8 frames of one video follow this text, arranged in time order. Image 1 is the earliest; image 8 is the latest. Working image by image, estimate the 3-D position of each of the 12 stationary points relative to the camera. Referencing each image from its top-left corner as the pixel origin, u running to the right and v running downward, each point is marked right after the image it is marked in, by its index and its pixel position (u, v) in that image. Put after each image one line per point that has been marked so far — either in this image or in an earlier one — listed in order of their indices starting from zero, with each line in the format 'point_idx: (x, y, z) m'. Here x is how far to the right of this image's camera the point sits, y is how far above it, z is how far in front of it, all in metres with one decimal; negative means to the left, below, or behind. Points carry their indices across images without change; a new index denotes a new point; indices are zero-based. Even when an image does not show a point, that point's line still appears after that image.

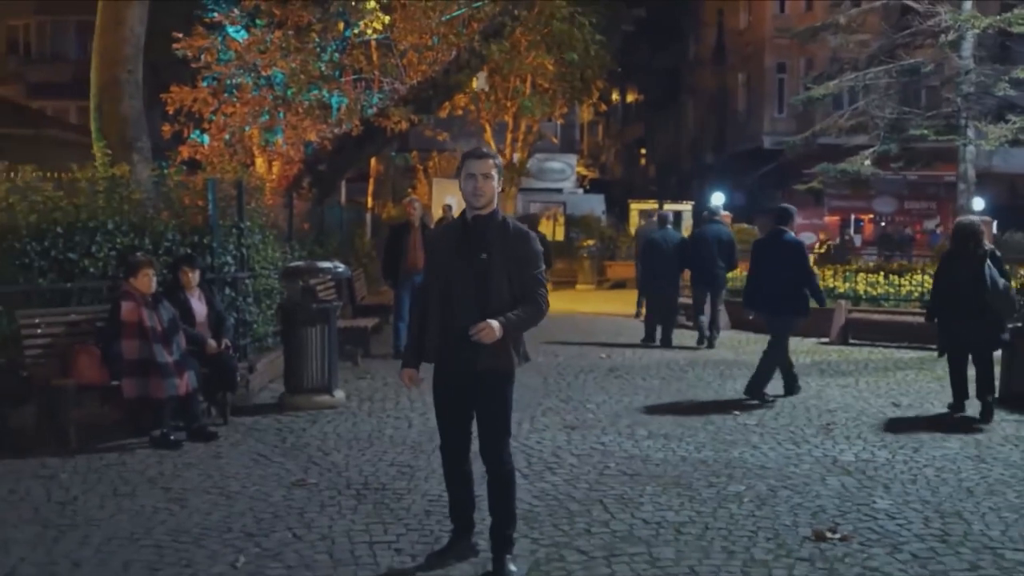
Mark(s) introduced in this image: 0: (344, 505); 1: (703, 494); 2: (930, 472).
0: (-1.0, -1.3, +7.0) m
1: (+1.2, -1.3, +7.4) m
2: (+2.8, -1.2, +8.2) m
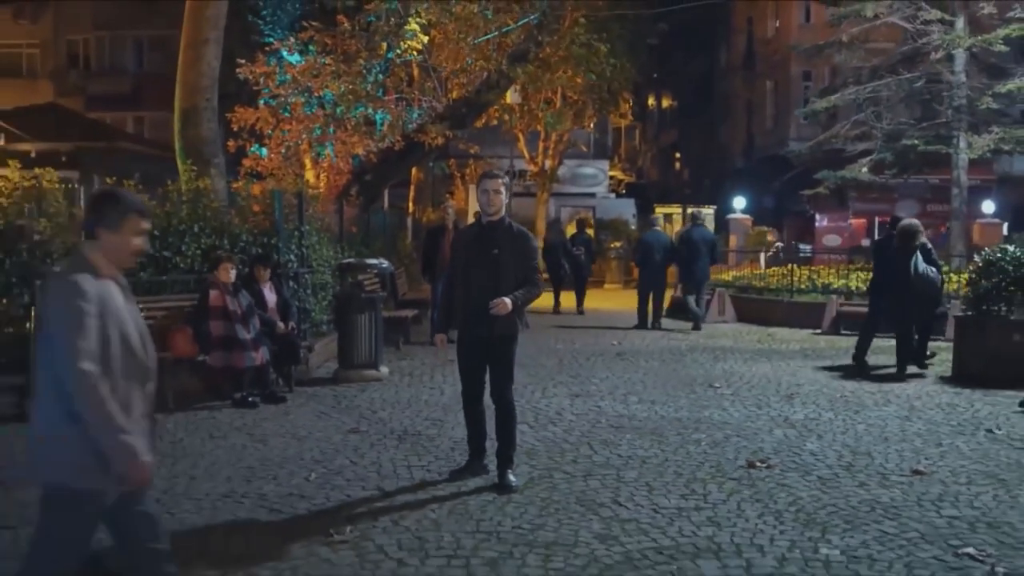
0: (-0.9, -1.2, +9.1) m
1: (+1.2, -1.2, +9.4) m
2: (+2.9, -1.2, +10.2) m
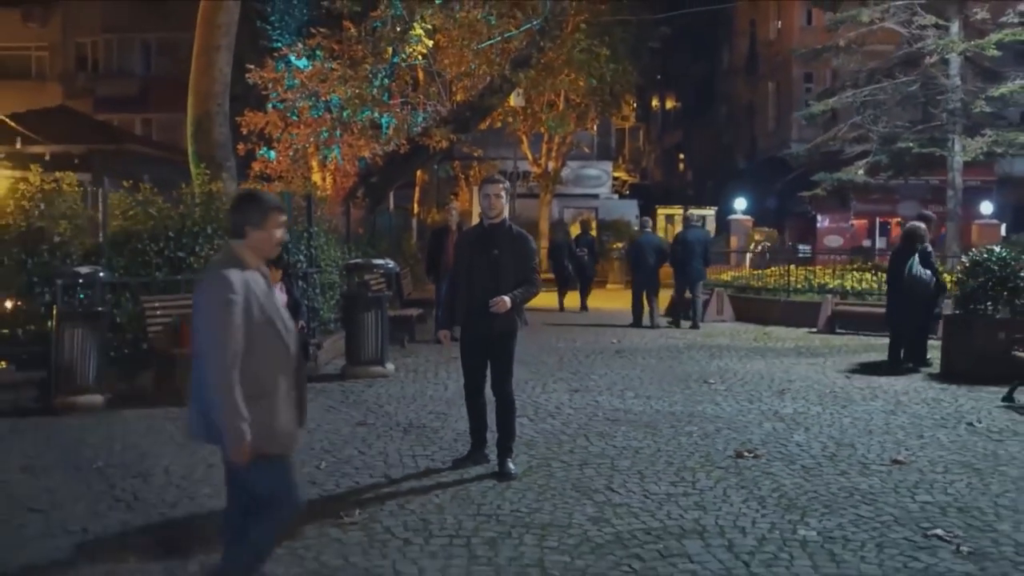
0: (-0.9, -1.2, +9.5) m
1: (+1.2, -1.2, +9.8) m
2: (+2.9, -1.1, +10.6) m
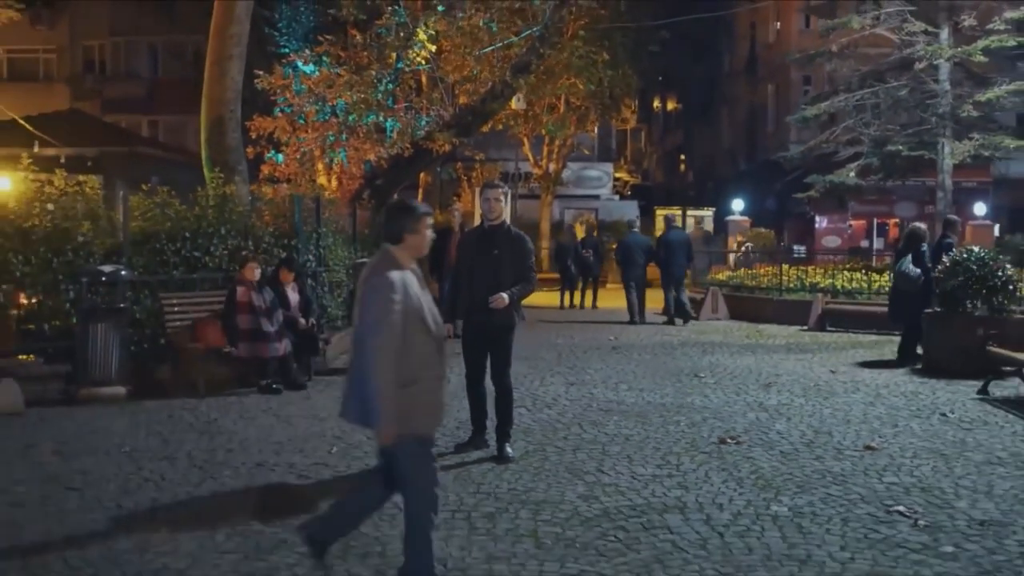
0: (-0.9, -1.1, +10.2) m
1: (+1.2, -1.1, +10.5) m
2: (+2.9, -1.1, +11.2) m
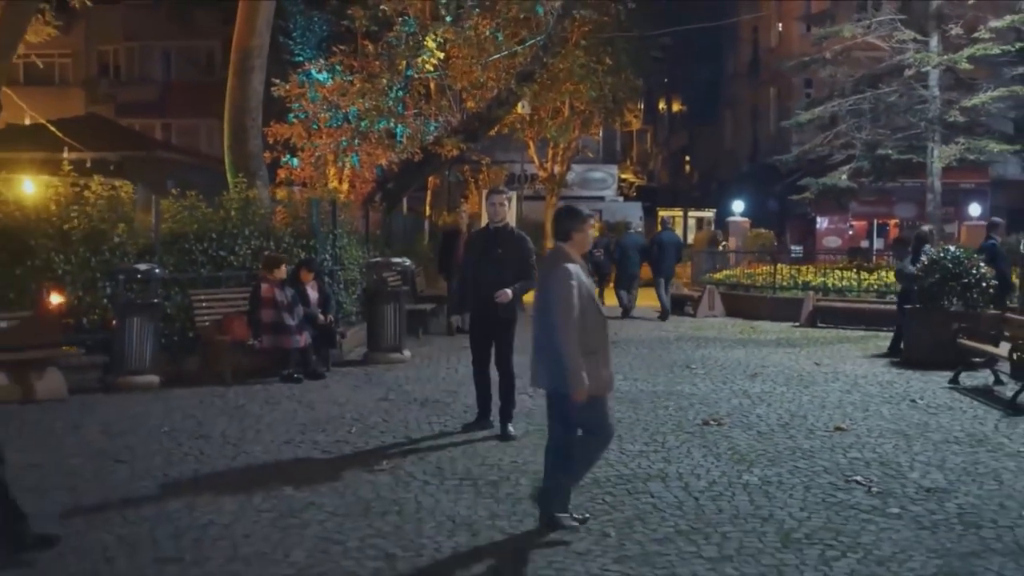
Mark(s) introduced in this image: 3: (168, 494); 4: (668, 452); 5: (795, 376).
0: (-0.9, -1.1, +11.1) m
1: (+1.2, -1.1, +11.4) m
2: (+3.0, -1.1, +12.1) m
3: (-2.2, -1.3, +7.8) m
4: (+1.2, -1.2, +9.1) m
5: (+3.2, -1.0, +13.8) m
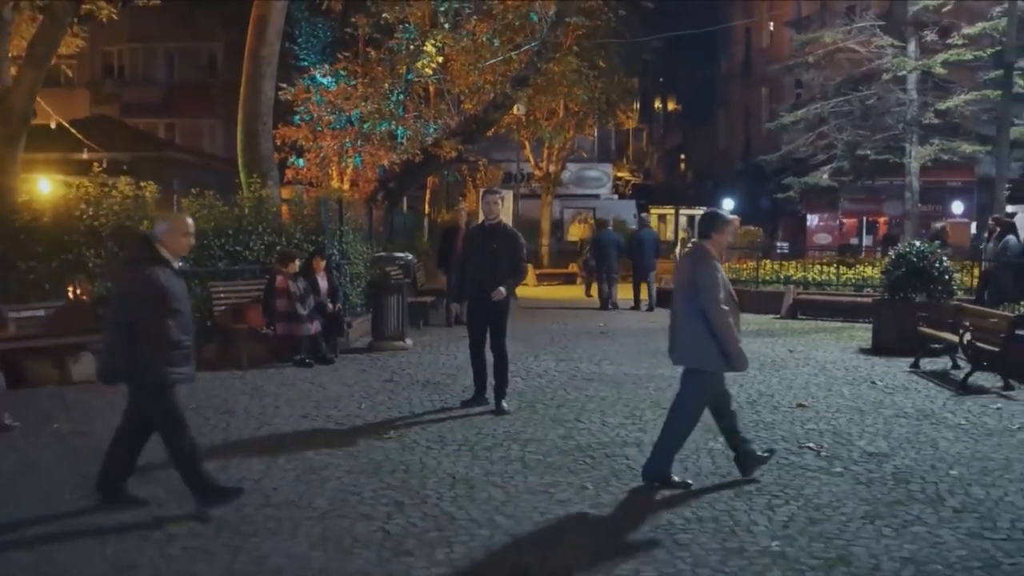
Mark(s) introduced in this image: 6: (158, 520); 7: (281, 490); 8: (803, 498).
0: (-1.0, -1.0, +12.2) m
1: (+1.2, -1.0, +12.5) m
2: (+2.9, -1.0, +13.3) m
3: (-2.3, -1.2, +8.9) m
4: (+1.1, -1.1, +10.2) m
5: (+3.2, -0.9, +14.9) m
6: (-2.1, -1.4, +7.1) m
7: (-1.5, -1.3, +7.8) m
8: (+1.9, -1.3, +7.7) m
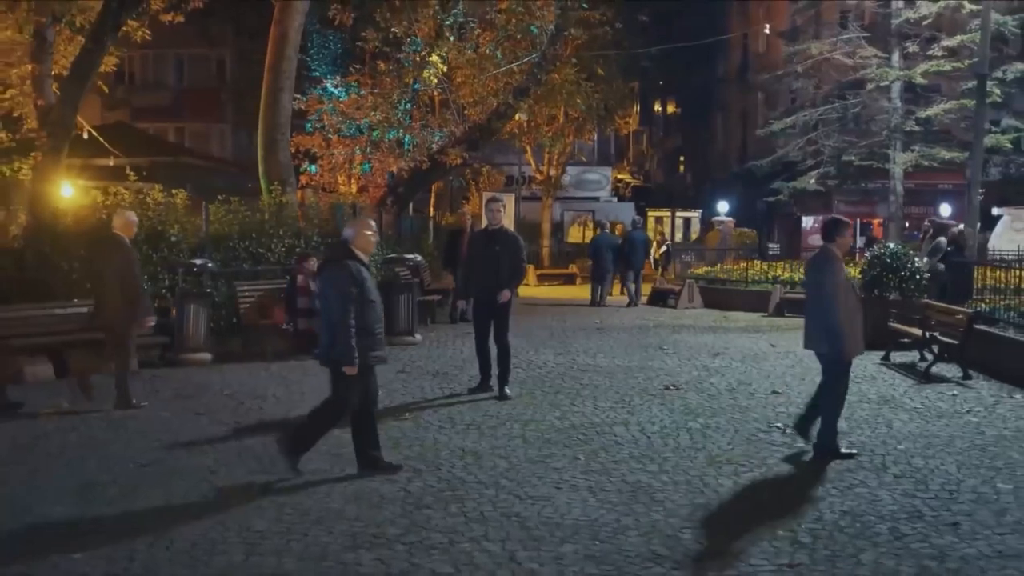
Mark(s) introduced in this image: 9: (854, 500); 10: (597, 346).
0: (-1.0, -1.0, +13.4) m
1: (+1.2, -1.0, +13.7) m
2: (+2.9, -1.0, +14.5) m
3: (-2.3, -1.2, +10.2) m
4: (+1.1, -1.1, +11.4) m
5: (+3.2, -0.9, +16.1) m
6: (-2.1, -1.4, +8.4) m
7: (-1.5, -1.3, +9.0) m
8: (+1.9, -1.3, +8.9) m
9: (+2.2, -1.4, +7.9) m
10: (+1.2, -0.8, +17.1) m
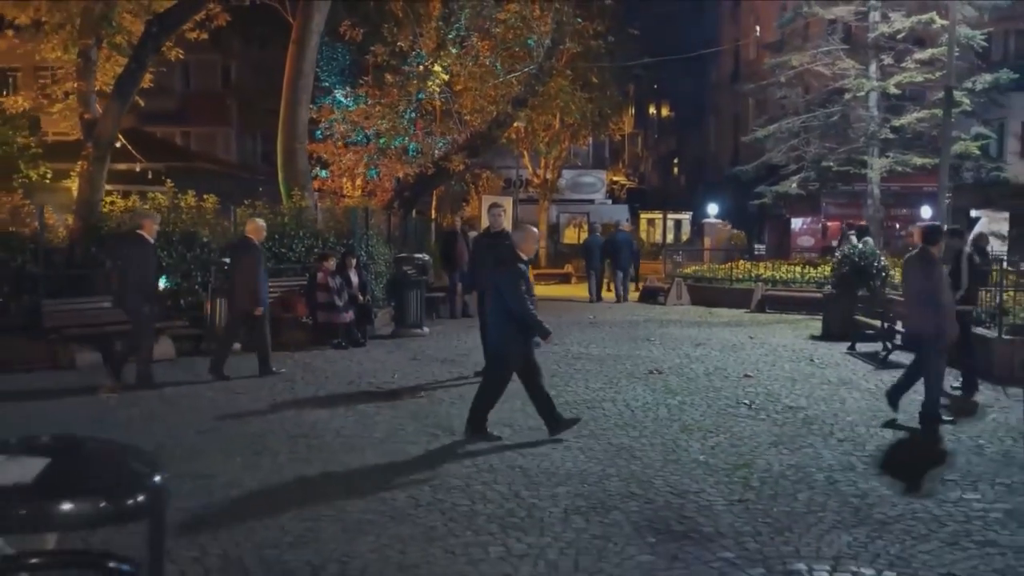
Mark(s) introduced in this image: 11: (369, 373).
0: (-0.9, -0.9, +15.0) m
1: (+1.2, -0.9, +15.3) m
2: (+2.9, -0.9, +16.0) m
3: (-2.2, -1.2, +11.7) m
4: (+1.1, -1.1, +13.0) m
5: (+3.2, -0.8, +17.7) m
6: (-2.1, -1.3, +9.9) m
7: (-1.5, -1.2, +10.6) m
8: (+1.9, -1.3, +10.5) m
9: (+2.3, -1.3, +9.5) m
10: (+1.2, -0.8, +18.6) m
11: (-1.7, -1.0, +14.1) m
